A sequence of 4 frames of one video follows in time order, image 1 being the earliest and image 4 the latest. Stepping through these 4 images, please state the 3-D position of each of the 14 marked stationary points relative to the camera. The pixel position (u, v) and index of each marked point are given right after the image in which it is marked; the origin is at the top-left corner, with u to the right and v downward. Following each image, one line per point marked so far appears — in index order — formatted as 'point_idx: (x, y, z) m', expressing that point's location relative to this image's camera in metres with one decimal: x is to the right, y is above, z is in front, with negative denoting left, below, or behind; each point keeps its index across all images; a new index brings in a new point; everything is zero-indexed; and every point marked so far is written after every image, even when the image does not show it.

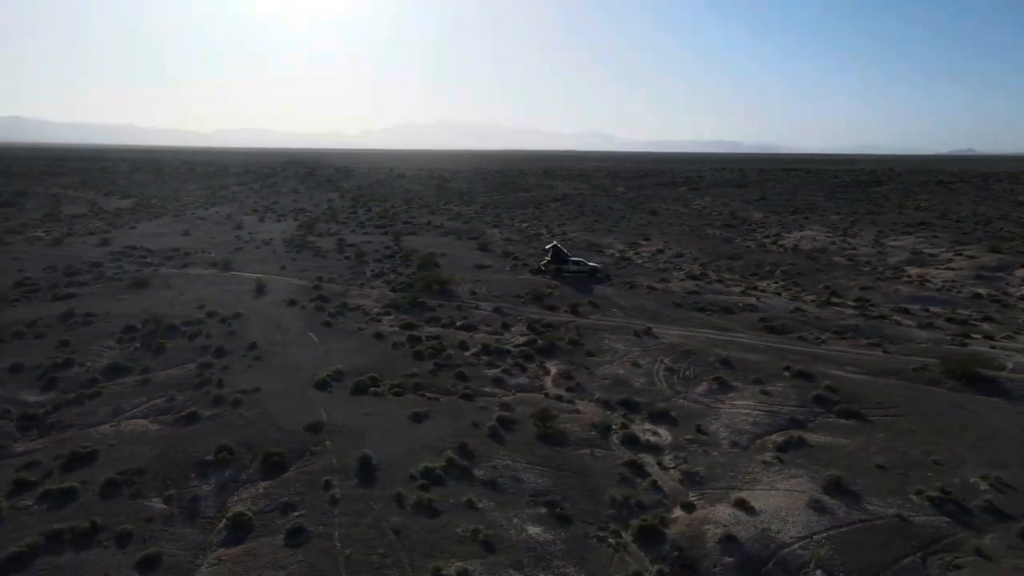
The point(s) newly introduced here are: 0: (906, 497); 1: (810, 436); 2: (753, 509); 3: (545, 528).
0: (+8.0, -4.3, +15.2) m
1: (+7.5, -3.7, +18.7) m
2: (+4.8, -4.4, +15.0) m
3: (+0.6, -4.6, +14.4) m
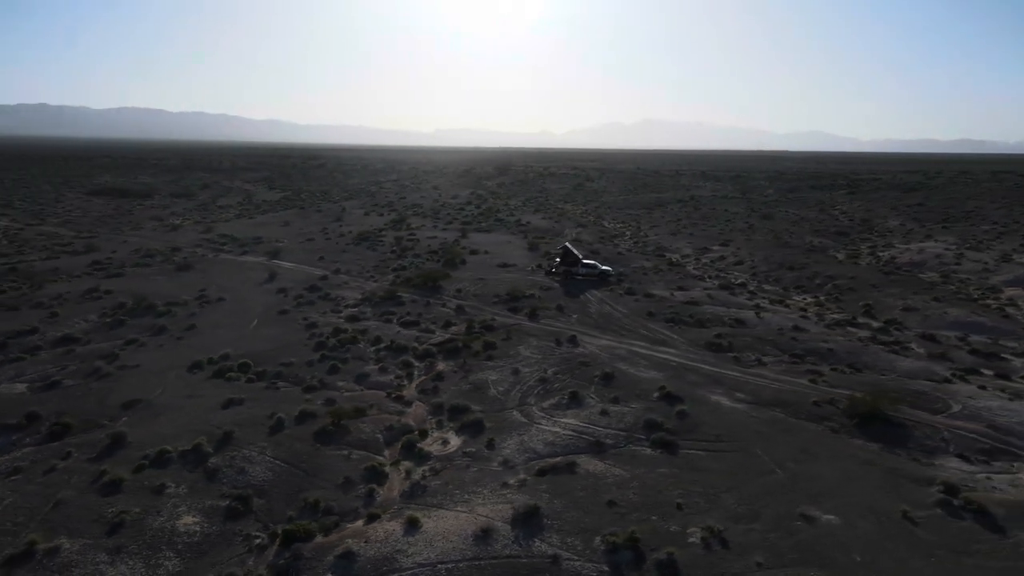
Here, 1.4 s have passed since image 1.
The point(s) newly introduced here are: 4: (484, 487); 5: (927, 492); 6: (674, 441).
0: (+1.4, -4.6, +13.5) m
1: (+1.7, -4.0, +17.1) m
2: (-1.8, -4.6, +14.1) m
3: (-6.0, -4.5, +14.5) m
4: (-0.6, -4.3, +16.0) m
5: (+8.5, -4.2, +15.3) m
6: (+4.0, -3.7, +18.0) m
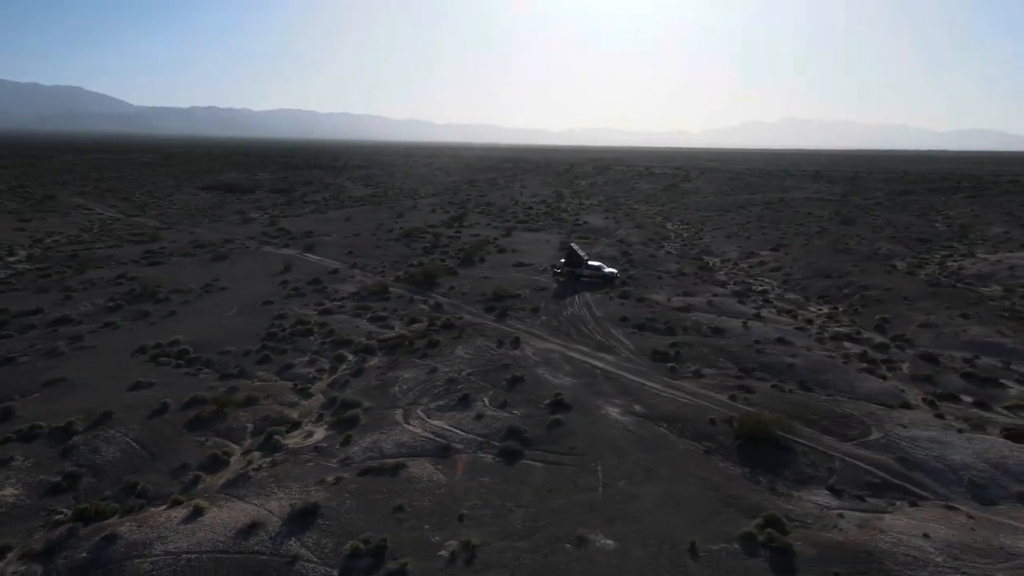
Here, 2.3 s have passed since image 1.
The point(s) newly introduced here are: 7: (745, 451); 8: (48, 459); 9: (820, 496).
0: (-3.1, -4.5, +13.3) m
1: (-2.1, -4.0, +16.7) m
2: (-6.1, -4.4, +14.3) m
3: (-10.2, -4.3, +15.5) m
4: (-4.5, -4.2, +16.1) m
5: (+4.2, -4.4, +13.9) m
6: (+0.3, -3.8, +17.3) m
7: (+5.6, -3.9, +17.6) m
8: (-10.5, -3.9, +16.9) m
9: (+6.5, -4.4, +15.6) m
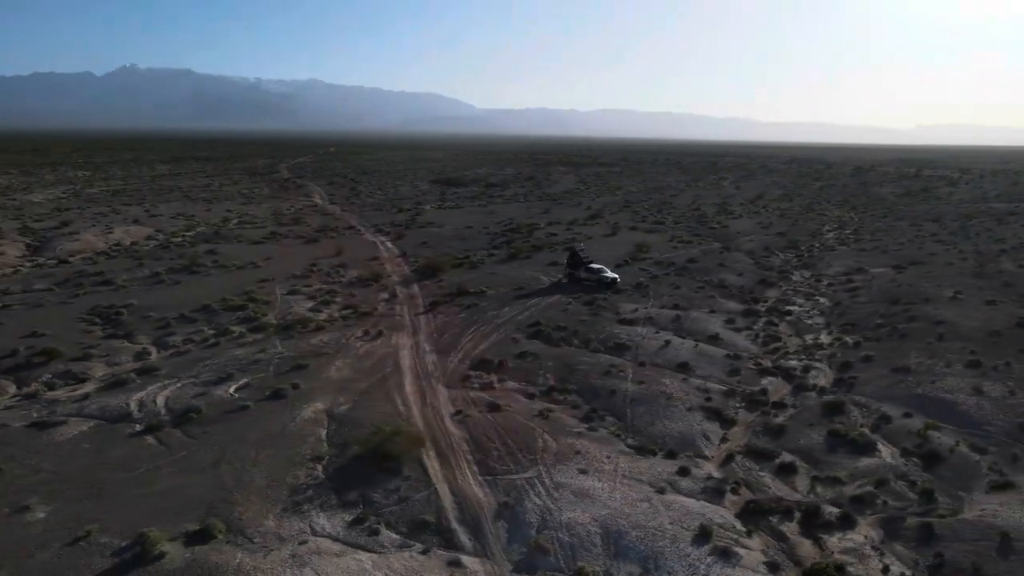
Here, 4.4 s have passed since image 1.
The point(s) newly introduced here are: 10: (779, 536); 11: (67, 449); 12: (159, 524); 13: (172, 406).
0: (-13.1, -3.9, +15.7) m
1: (-10.8, -3.4, +18.5) m
2: (-15.5, -3.6, +17.8) m
3: (-18.8, -3.1, +20.4) m
4: (-13.4, -3.5, +18.9) m
5: (-6.1, -4.3, +13.5) m
6: (-8.4, -3.4, +18.2) m
7: (-3.4, -3.9, +16.4) m
8: (-18.6, -2.7, +21.9) m
9: (-3.4, -4.5, +14.3) m
10: (+5.4, -5.0, +14.9) m
11: (-10.1, -3.7, +16.9) m
12: (-6.3, -4.3, +13.5) m
13: (-9.0, -3.1, +19.9) m
